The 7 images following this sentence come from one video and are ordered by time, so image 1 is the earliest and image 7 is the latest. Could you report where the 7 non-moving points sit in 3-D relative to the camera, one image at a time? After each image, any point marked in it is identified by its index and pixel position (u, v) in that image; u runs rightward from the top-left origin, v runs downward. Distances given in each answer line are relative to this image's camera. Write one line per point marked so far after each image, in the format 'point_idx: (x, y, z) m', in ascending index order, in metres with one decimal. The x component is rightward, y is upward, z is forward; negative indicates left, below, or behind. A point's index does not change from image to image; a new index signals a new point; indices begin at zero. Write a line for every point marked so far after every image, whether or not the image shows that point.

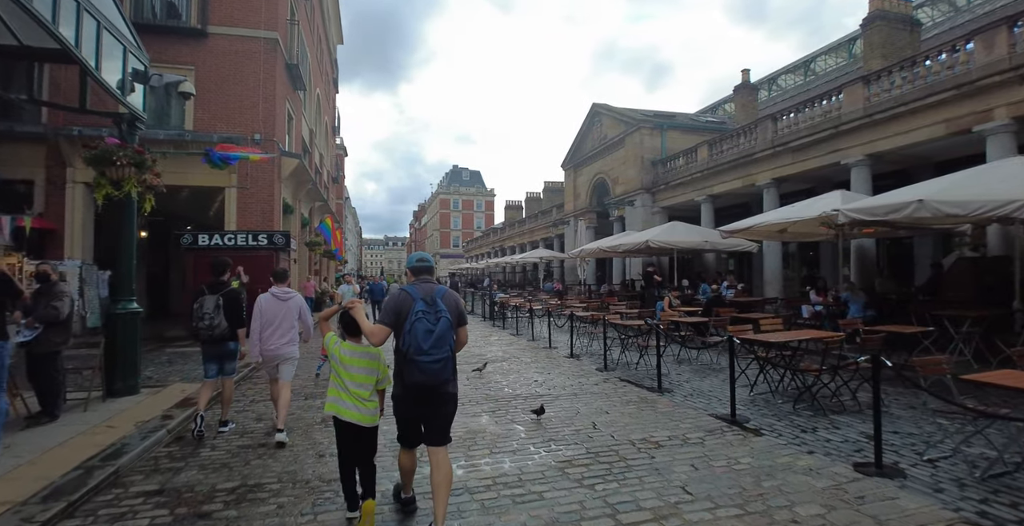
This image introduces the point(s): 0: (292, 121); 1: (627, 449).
0: (-9.1, +5.8, +19.4) m
1: (+1.1, -1.8, +4.6) m
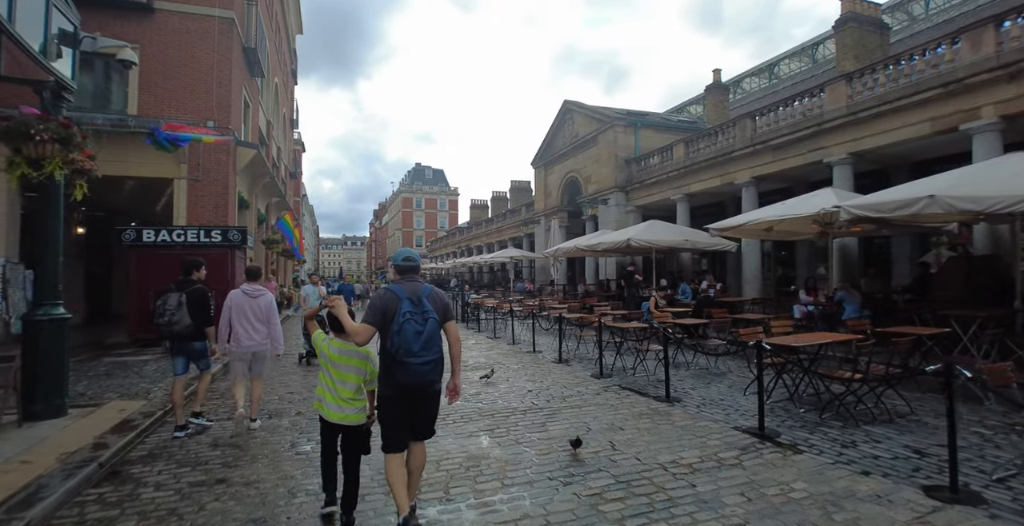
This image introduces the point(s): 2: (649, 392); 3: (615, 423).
0: (-10.0, +5.8, +18.0) m
1: (+1.3, -1.8, +4.0) m
2: (+2.1, -1.9, +7.1) m
3: (+1.2, -1.9, +5.6) m
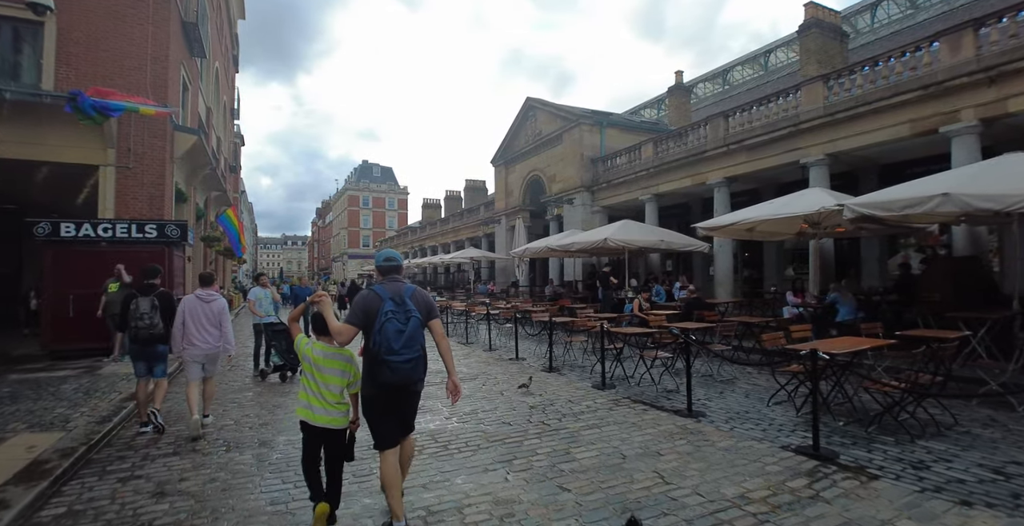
0: (-11.0, +5.8, +16.1) m
1: (+1.6, -1.8, +3.3) m
2: (+2.1, -1.9, +6.5) m
3: (+1.4, -1.9, +4.9) m
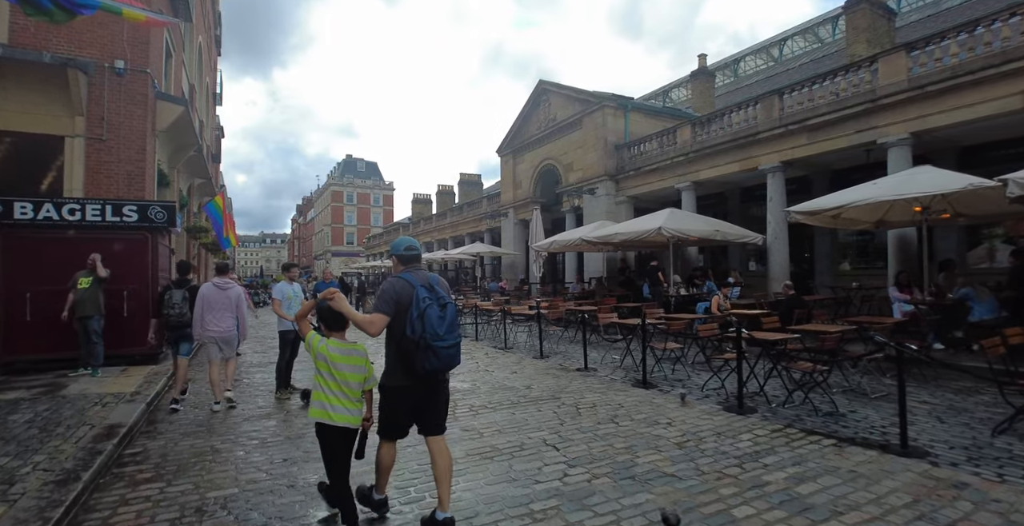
0: (-10.0, +6.0, +13.9) m
1: (+3.1, -1.6, +1.7) m
2: (+3.4, -1.8, +4.8) m
3: (+2.8, -1.7, +3.2) m
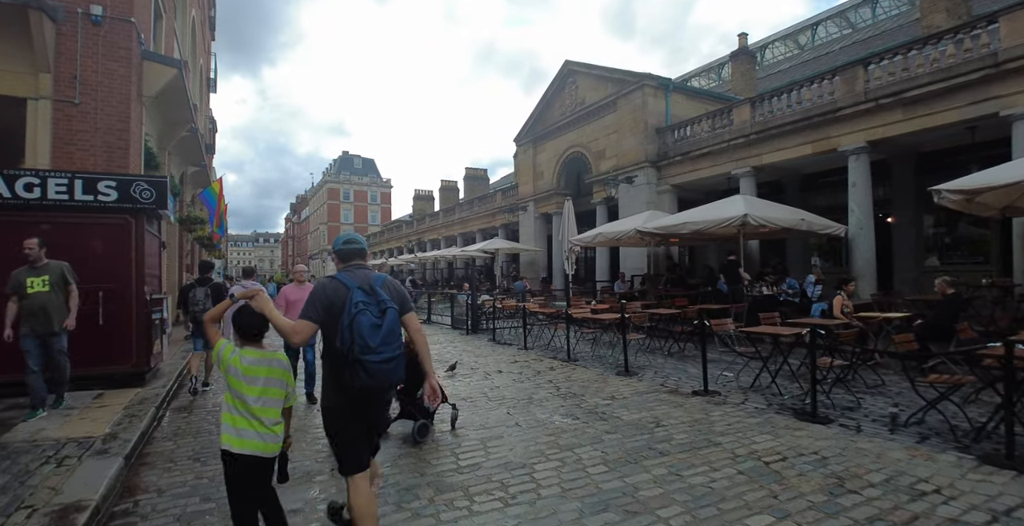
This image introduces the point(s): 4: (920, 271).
0: (-8.8, +6.1, +11.9) m
1: (+4.5, -1.5, -0.2) m
2: (+4.8, -1.6, +3.0) m
3: (+4.2, -1.6, +1.4) m
4: (+11.5, -0.2, +13.4) m
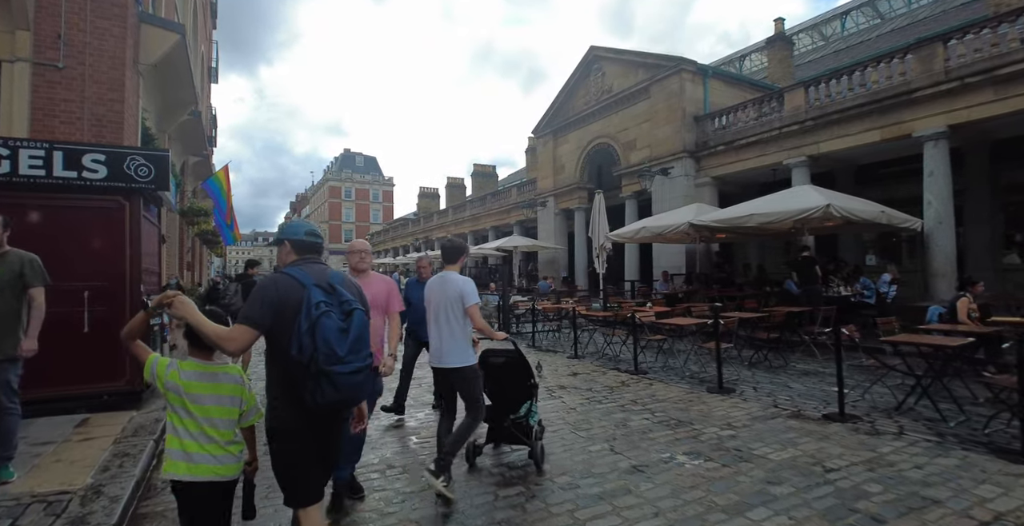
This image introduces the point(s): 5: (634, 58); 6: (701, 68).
0: (-7.9, +6.2, +10.6) m
1: (+5.5, -1.4, -1.4) m
2: (+5.7, -1.6, +1.7) m
3: (+5.1, -1.5, +0.1) m
4: (+12.5, -0.2, +12.2) m
5: (+4.7, +7.9, +18.3) m
6: (+6.7, +6.9, +16.8) m
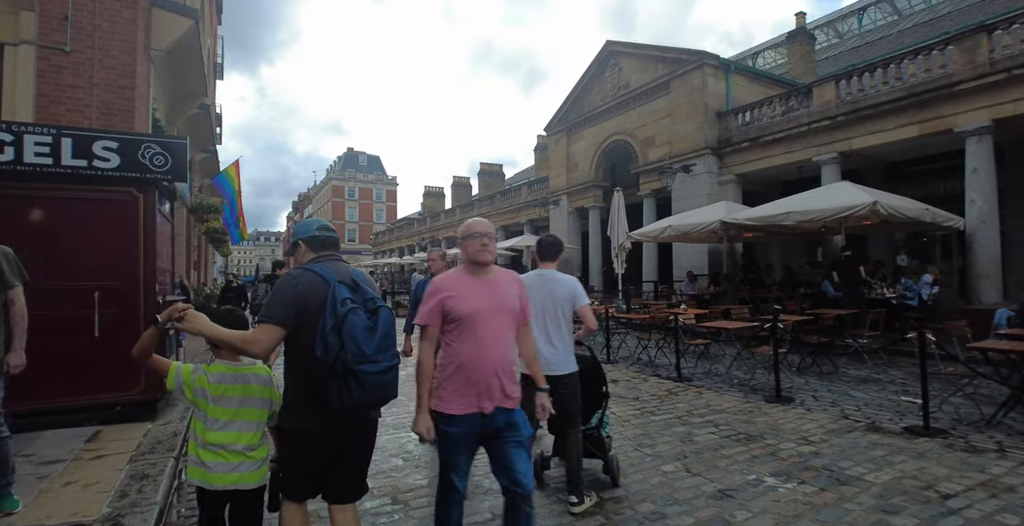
0: (-7.3, +6.3, +10.1) m
1: (+6.0, -1.4, -1.9) m
2: (+6.3, -1.6, +1.2) m
3: (+5.7, -1.5, -0.4) m
4: (+13.0, -0.2, +11.7) m
5: (+5.3, +7.9, +17.9) m
6: (+7.2, +6.9, +16.3) m
